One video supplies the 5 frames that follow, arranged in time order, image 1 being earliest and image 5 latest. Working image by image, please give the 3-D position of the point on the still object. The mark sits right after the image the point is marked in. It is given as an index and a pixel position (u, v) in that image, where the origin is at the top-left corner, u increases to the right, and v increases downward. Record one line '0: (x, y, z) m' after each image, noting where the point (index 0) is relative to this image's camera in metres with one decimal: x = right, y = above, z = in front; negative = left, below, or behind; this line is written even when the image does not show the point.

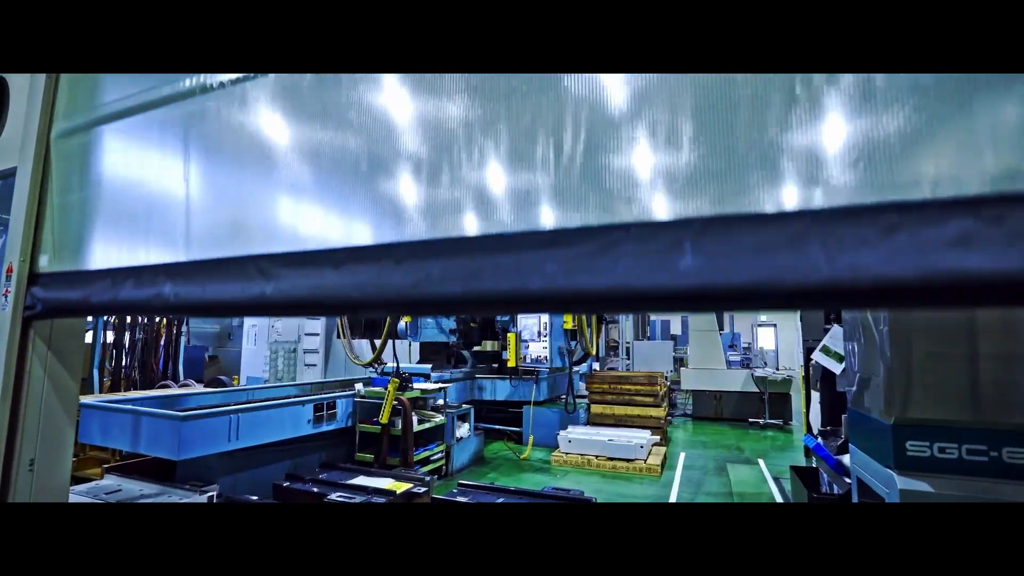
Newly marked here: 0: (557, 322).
0: (+0.4, -0.3, +4.9) m
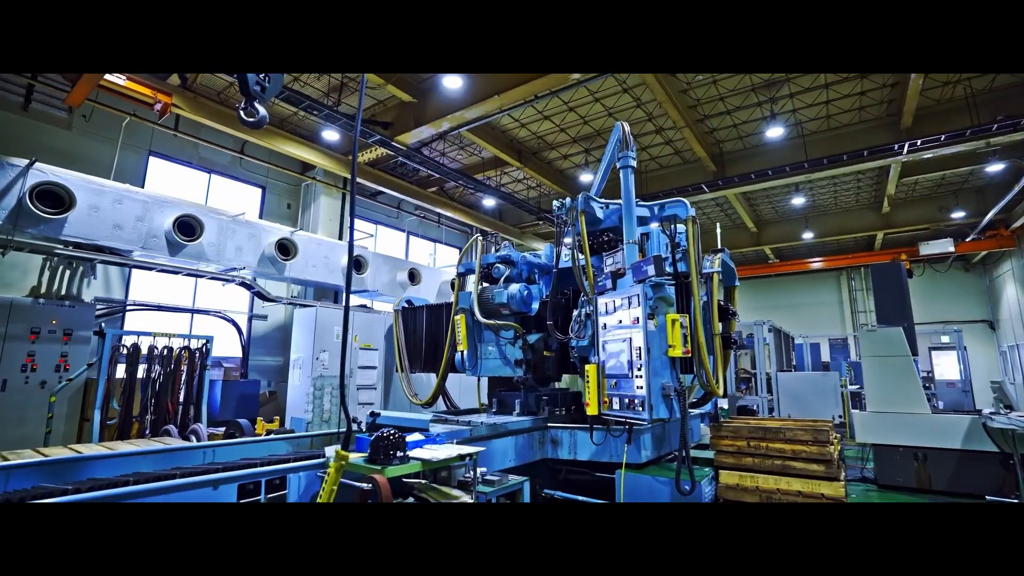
0: (+0.9, -0.4, +3.2) m
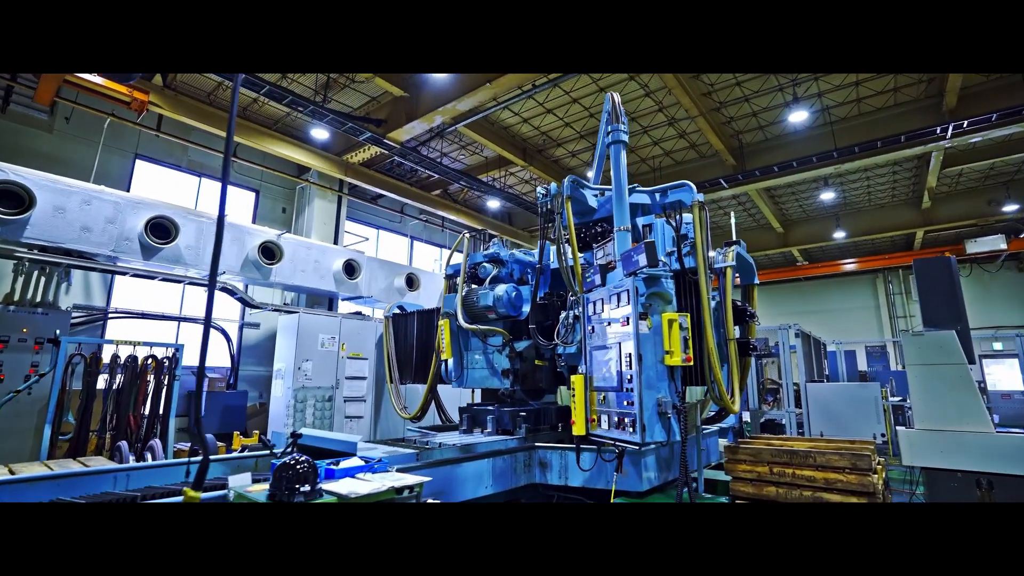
0: (+0.7, -0.3, +2.6) m
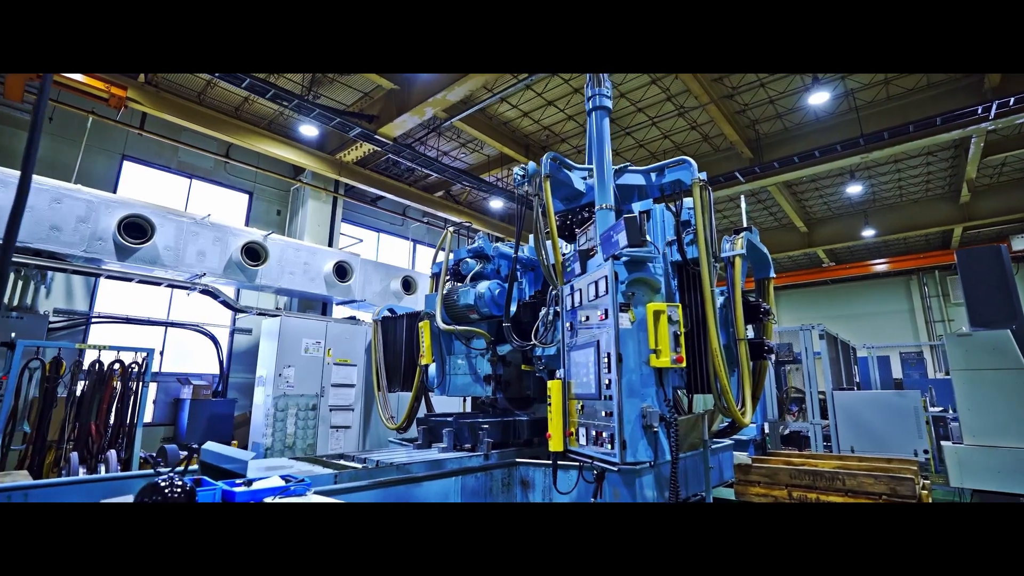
0: (+0.6, -0.3, +2.2) m
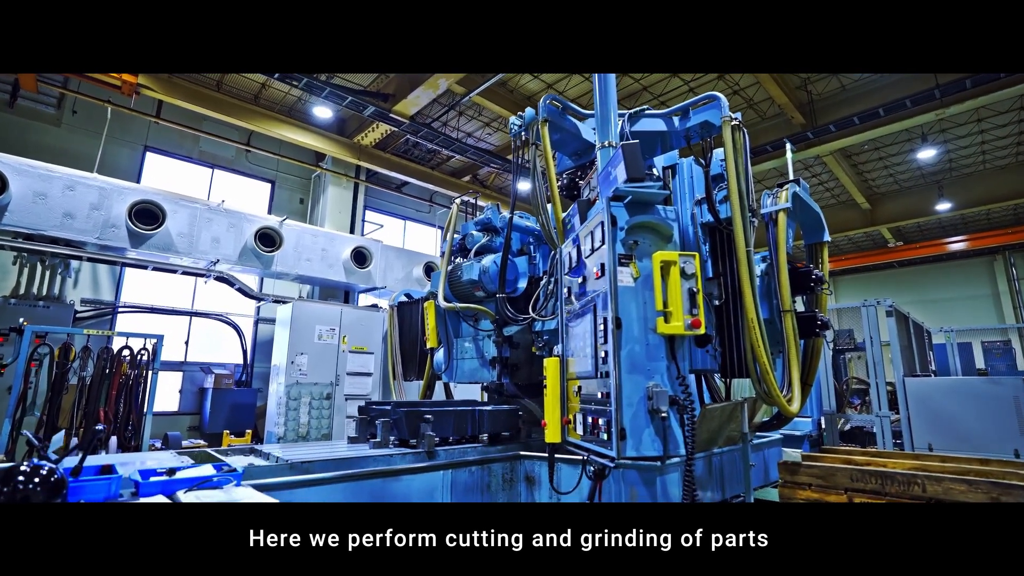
0: (+0.5, -0.1, +1.7) m
